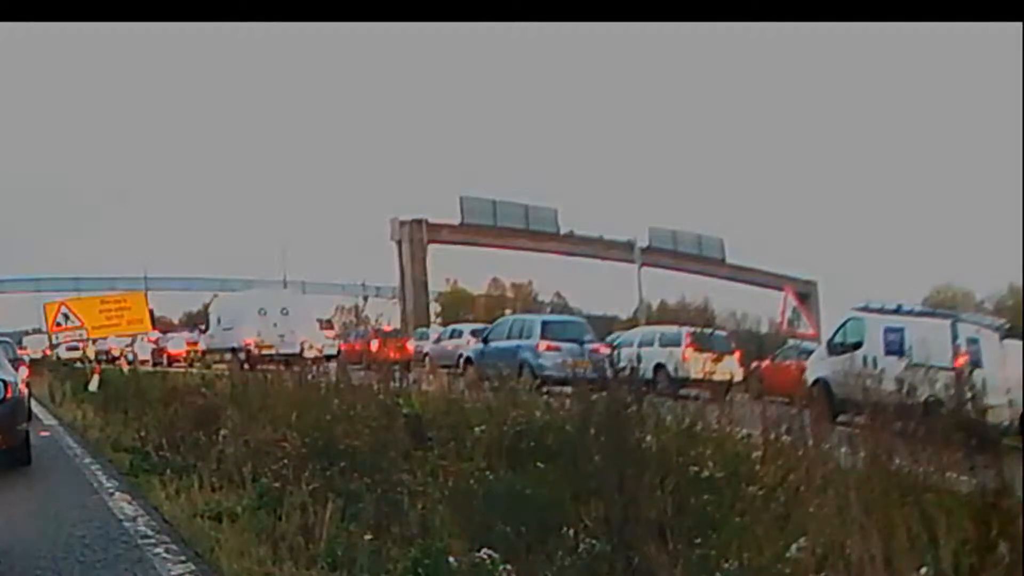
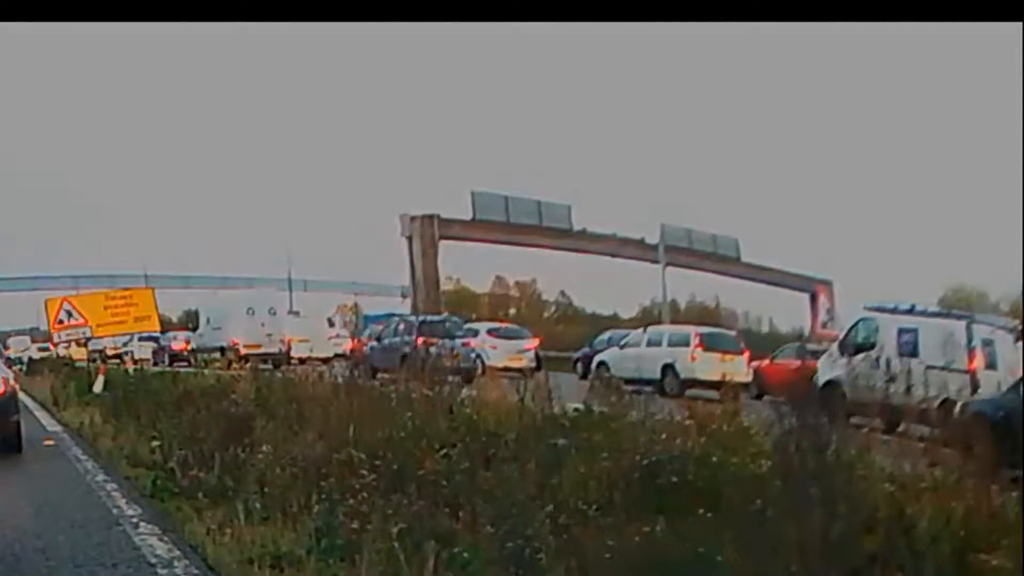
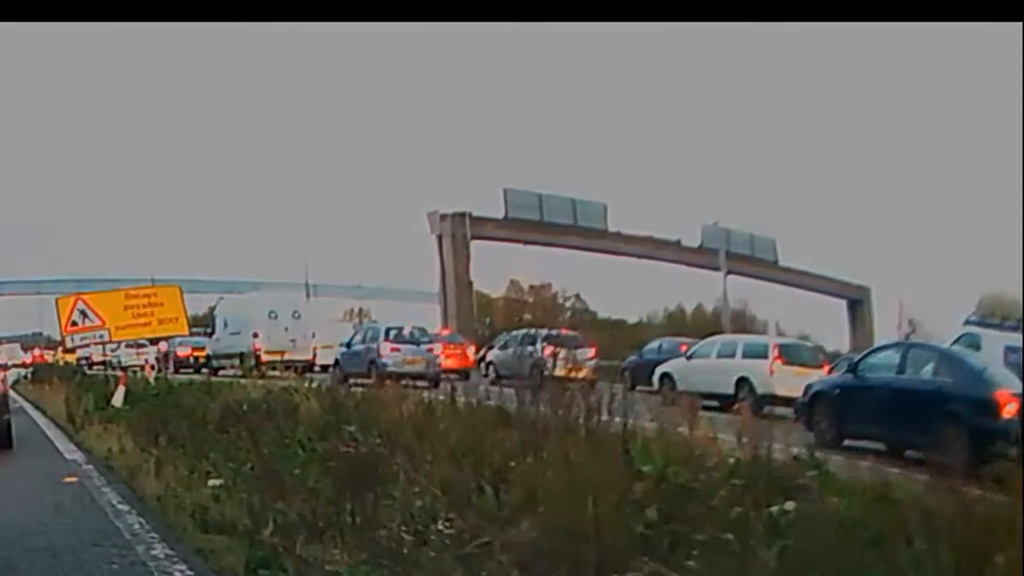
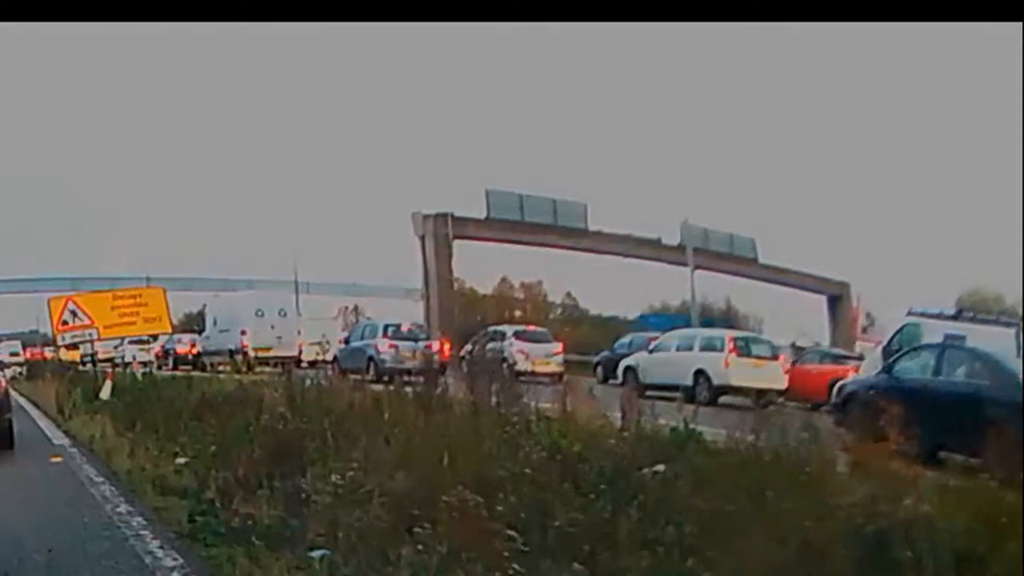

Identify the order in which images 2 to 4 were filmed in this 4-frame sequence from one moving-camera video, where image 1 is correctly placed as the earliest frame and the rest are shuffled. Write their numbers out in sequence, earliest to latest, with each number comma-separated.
2, 4, 3
